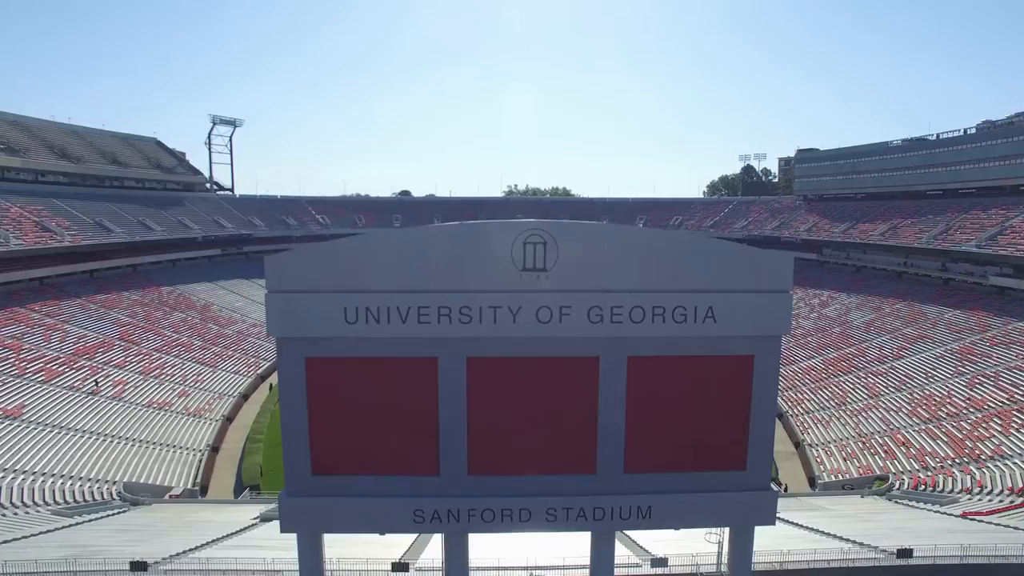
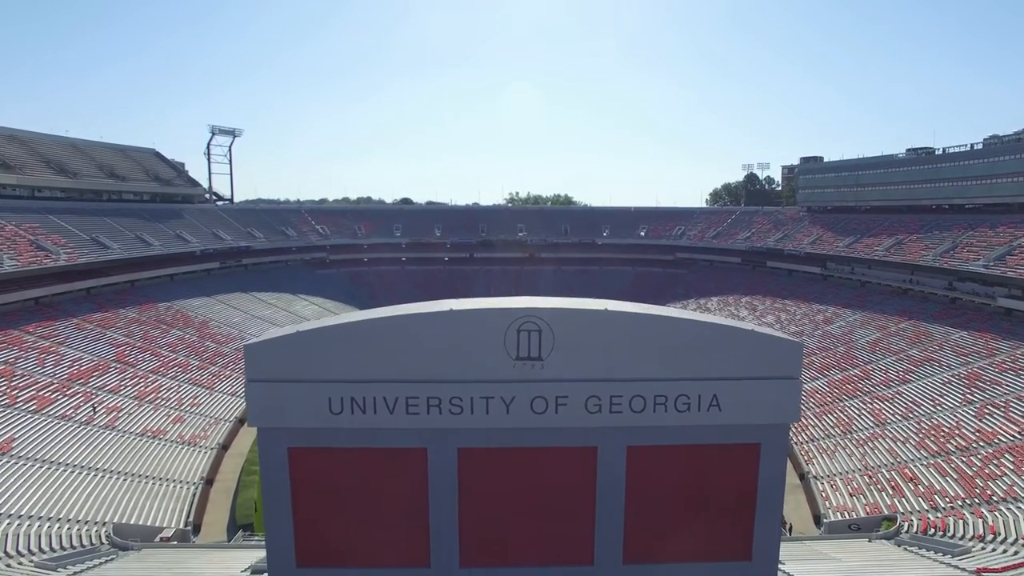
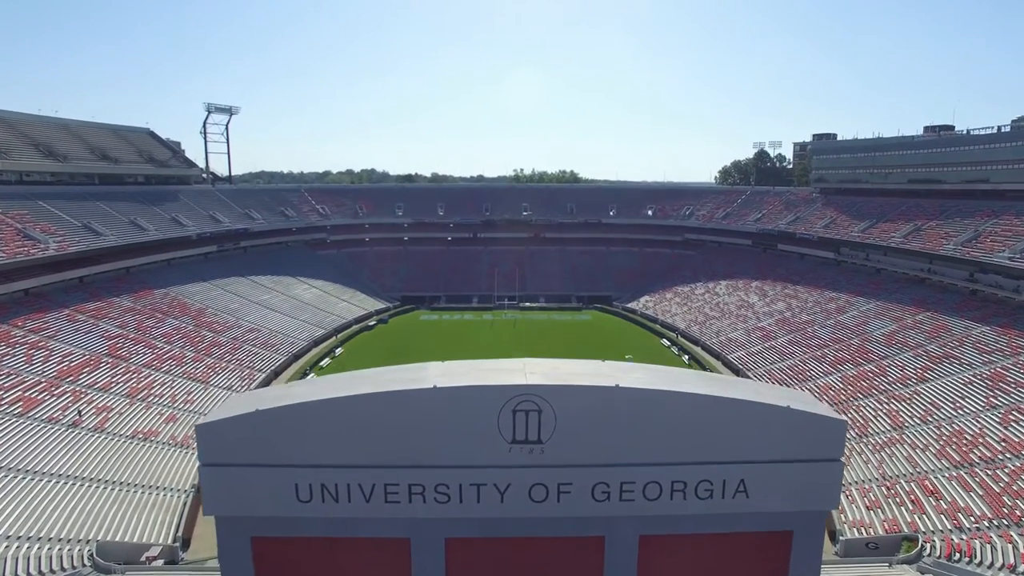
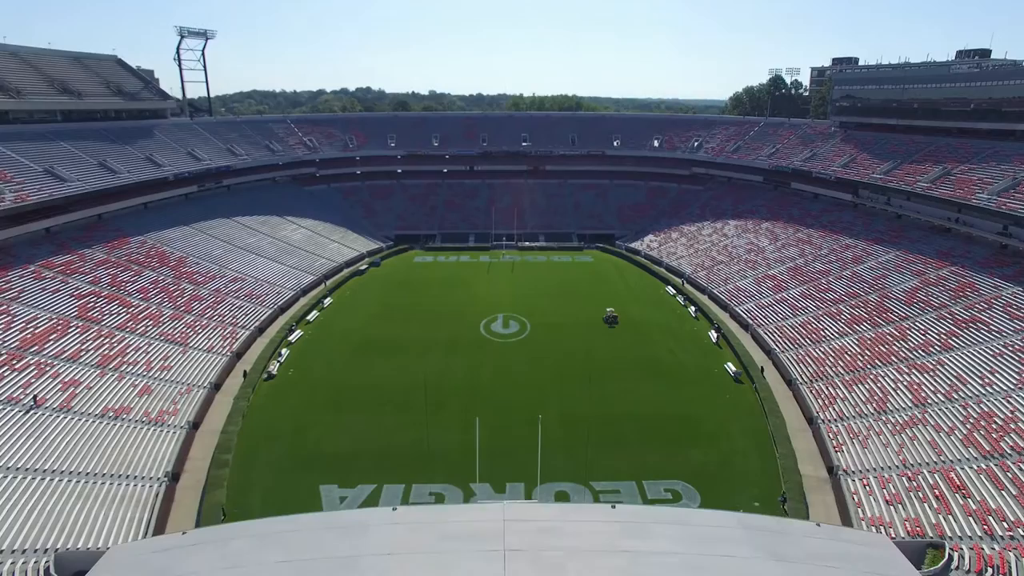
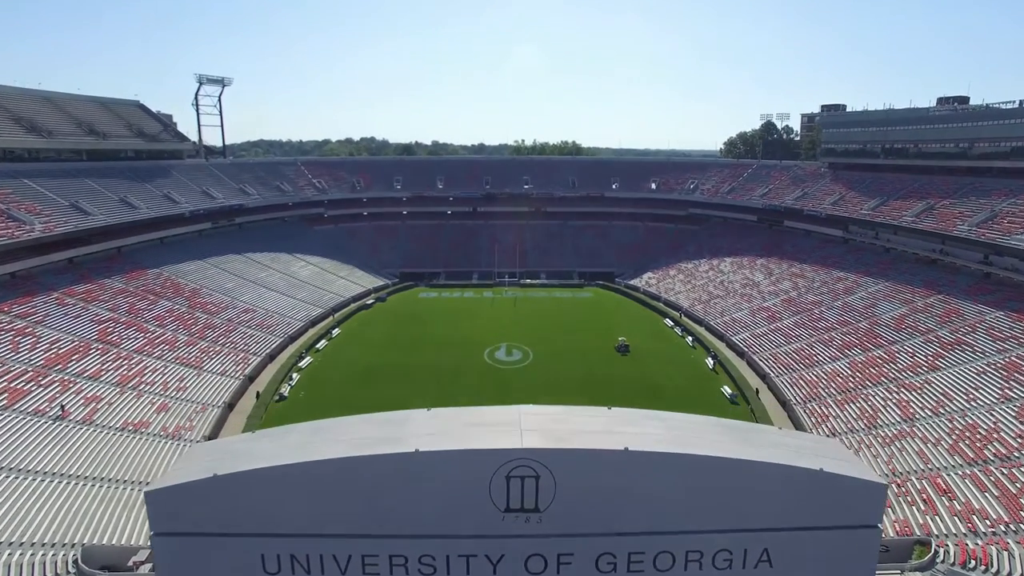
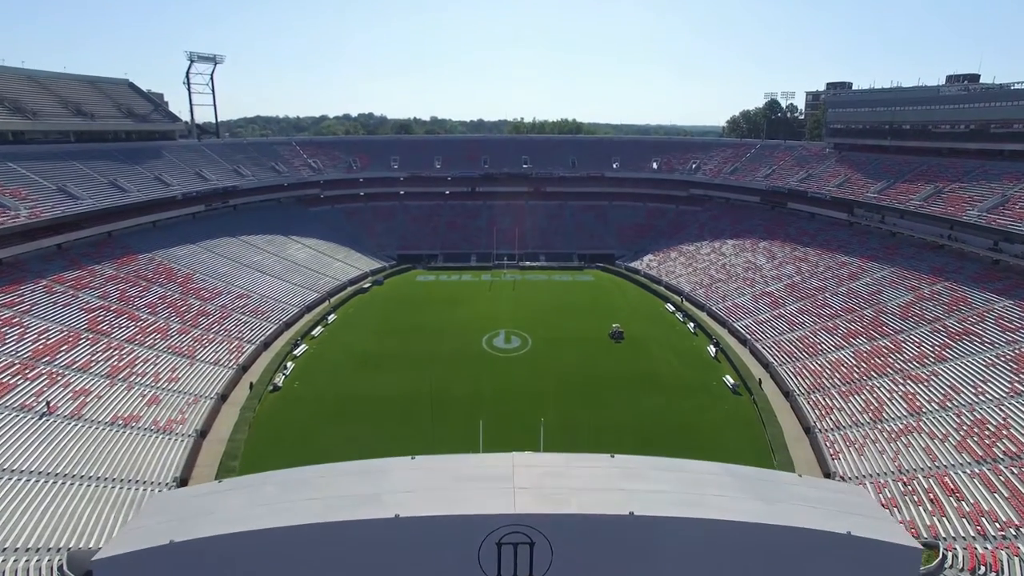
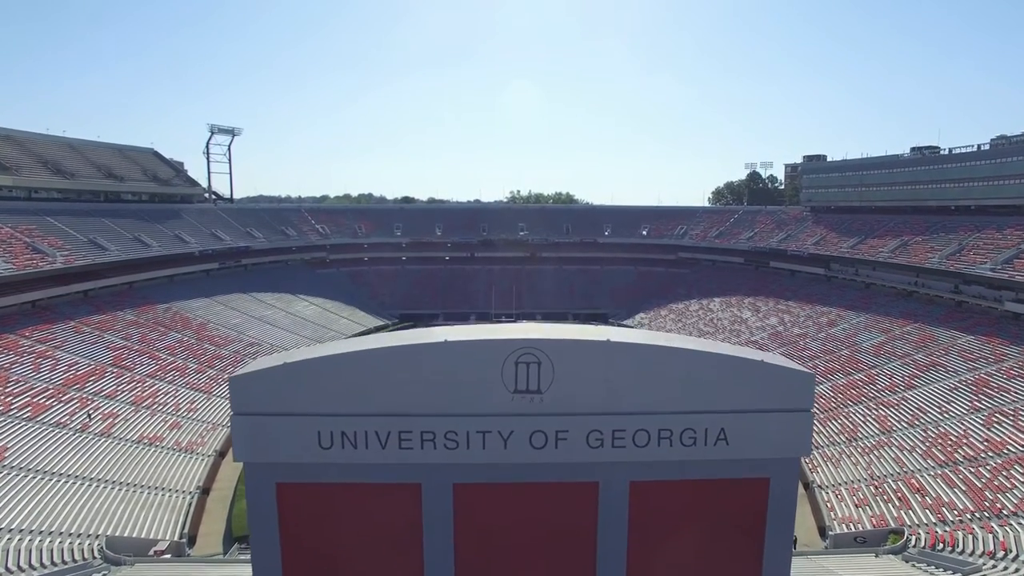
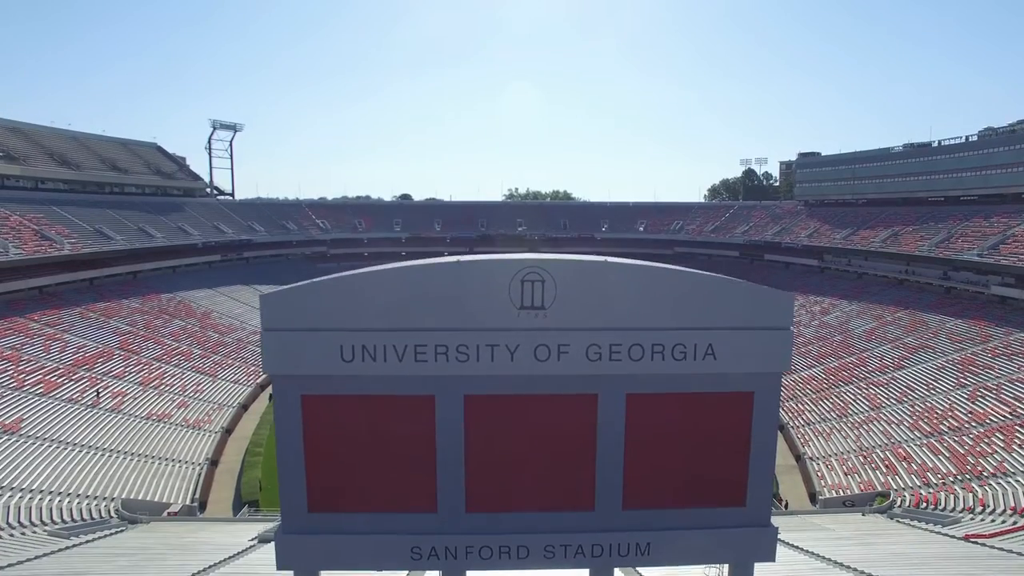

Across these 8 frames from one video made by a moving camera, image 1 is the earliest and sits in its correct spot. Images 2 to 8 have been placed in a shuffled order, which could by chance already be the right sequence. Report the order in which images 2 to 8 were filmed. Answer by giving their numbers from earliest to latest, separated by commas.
8, 2, 7, 3, 5, 6, 4
